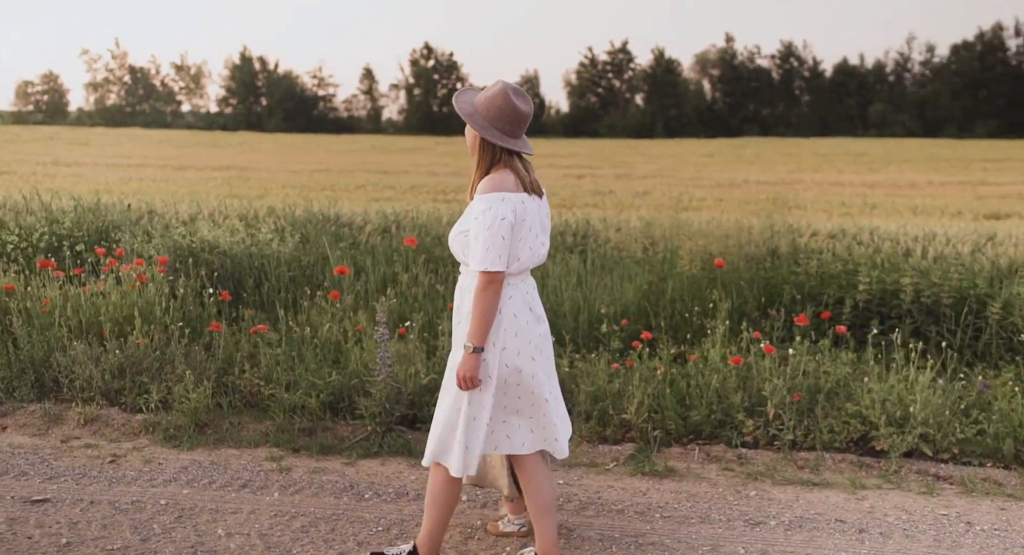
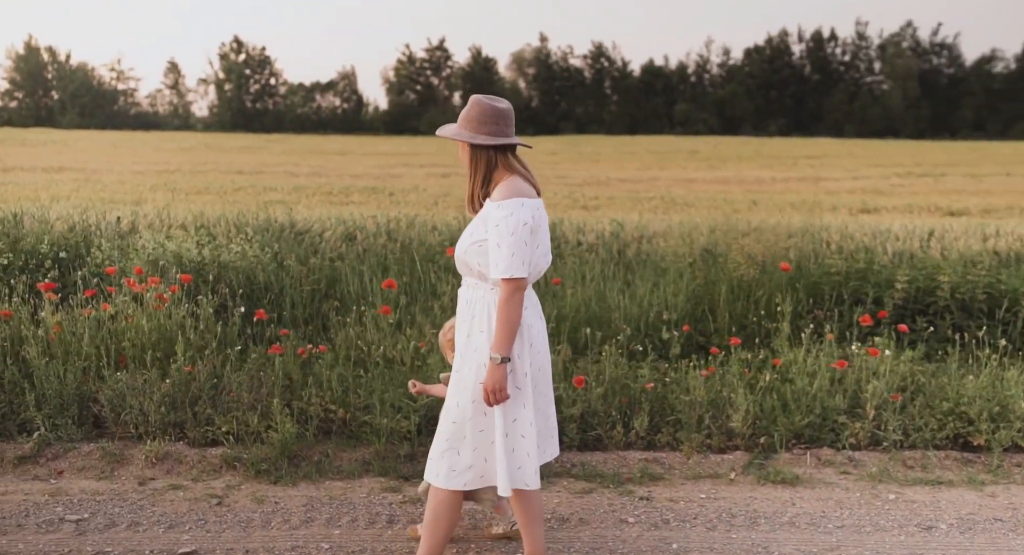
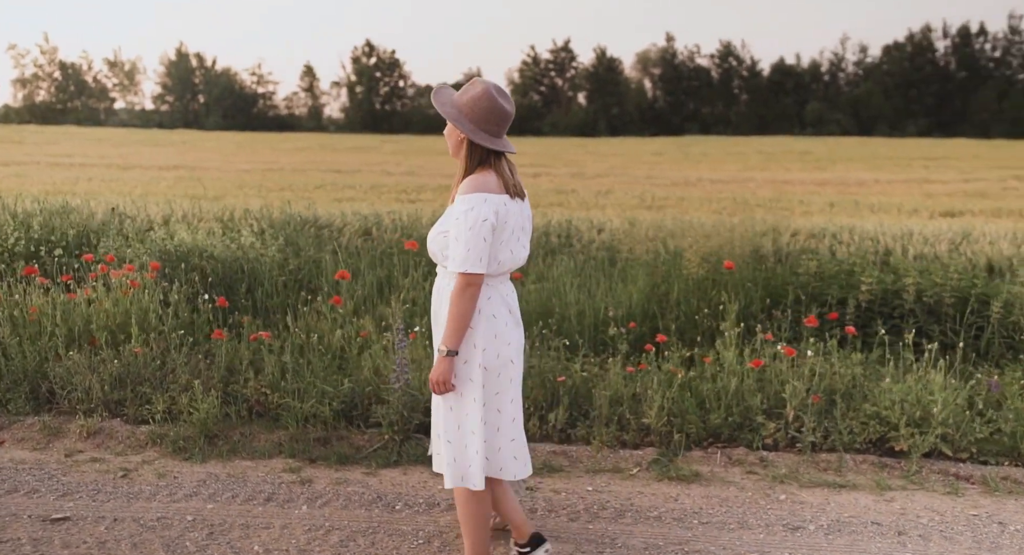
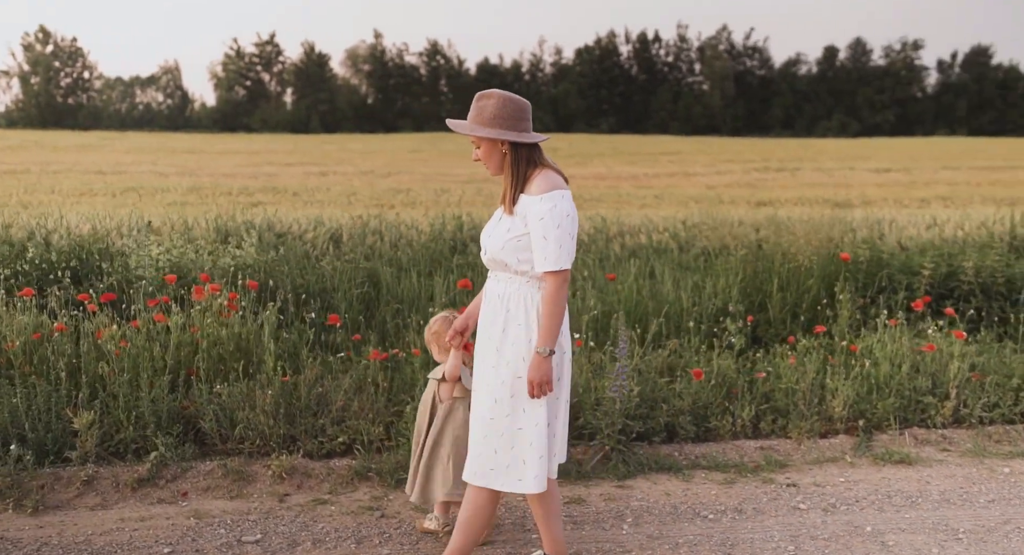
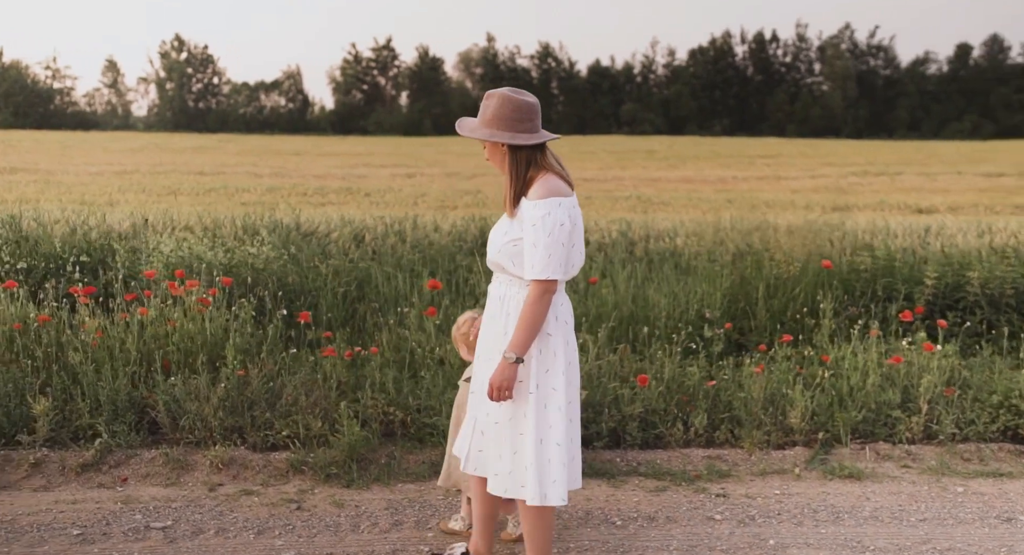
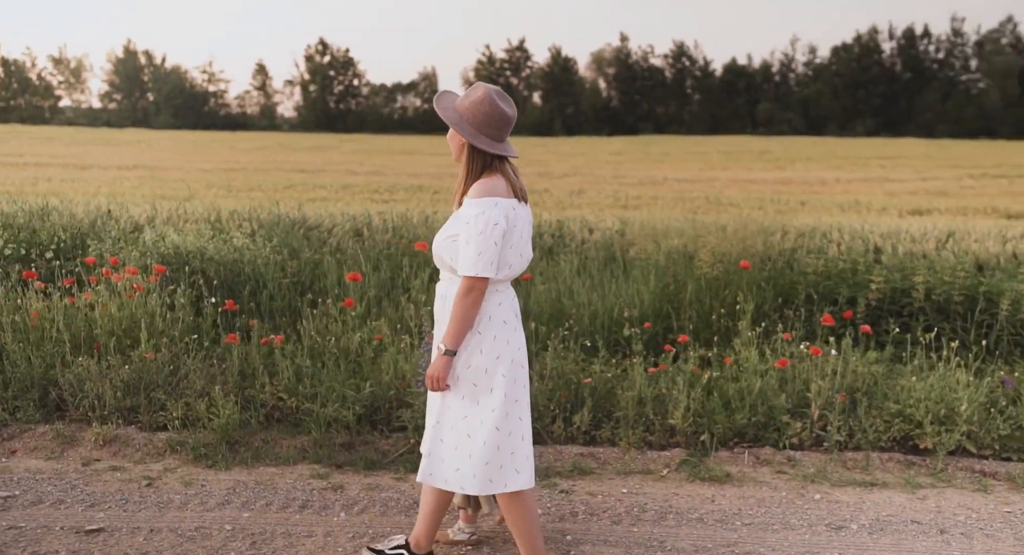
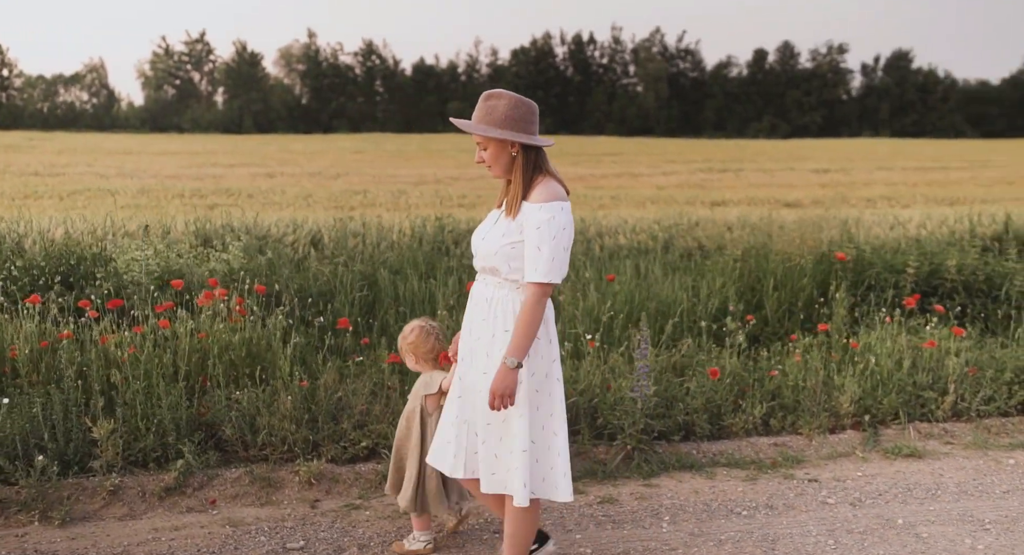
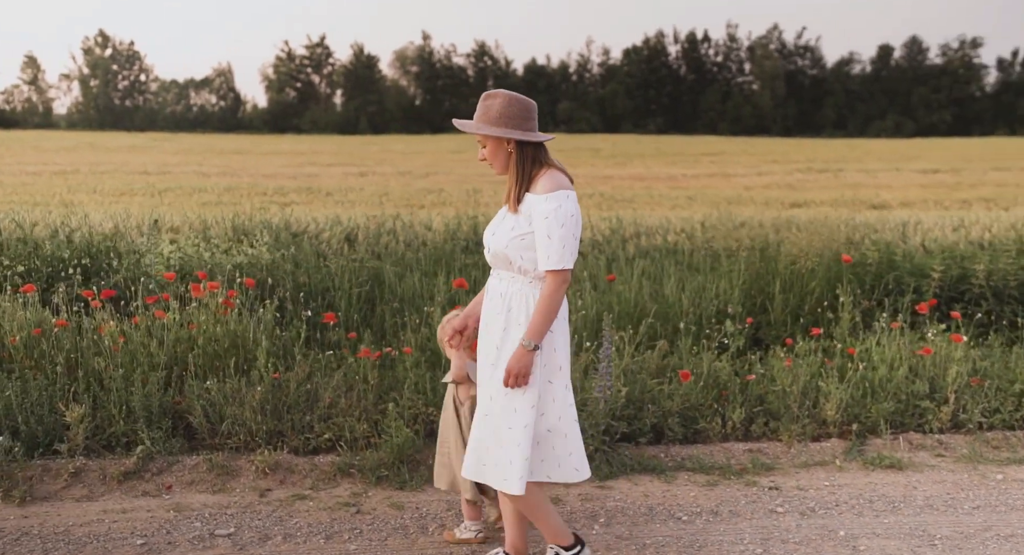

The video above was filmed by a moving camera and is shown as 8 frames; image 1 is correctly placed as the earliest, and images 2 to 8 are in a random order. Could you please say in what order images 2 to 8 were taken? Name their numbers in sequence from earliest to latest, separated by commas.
3, 6, 2, 5, 8, 4, 7
